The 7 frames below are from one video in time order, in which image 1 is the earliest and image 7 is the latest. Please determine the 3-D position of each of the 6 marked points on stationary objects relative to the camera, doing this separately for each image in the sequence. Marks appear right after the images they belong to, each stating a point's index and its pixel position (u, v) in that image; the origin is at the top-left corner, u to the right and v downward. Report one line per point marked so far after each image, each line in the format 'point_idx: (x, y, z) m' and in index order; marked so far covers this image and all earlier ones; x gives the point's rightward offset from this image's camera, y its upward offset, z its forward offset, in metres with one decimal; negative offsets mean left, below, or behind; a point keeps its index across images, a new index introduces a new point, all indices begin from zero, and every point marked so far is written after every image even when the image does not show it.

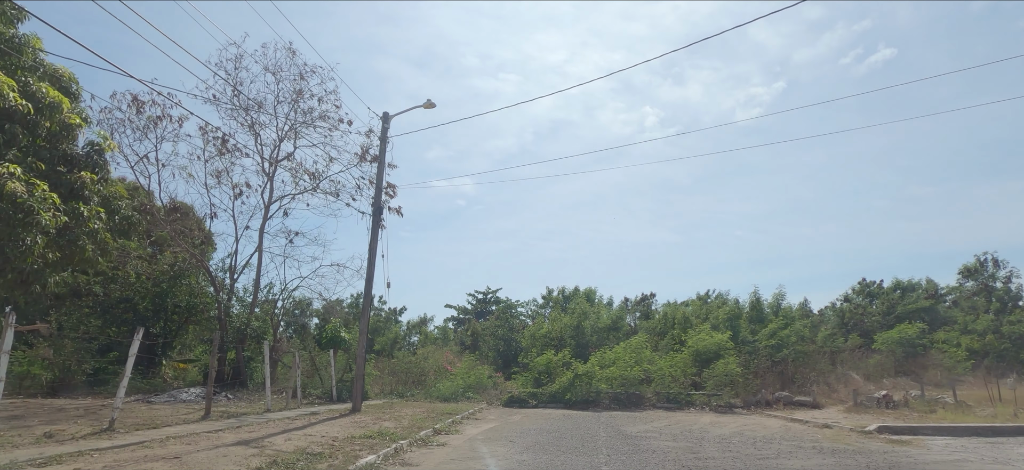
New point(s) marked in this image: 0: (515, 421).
0: (+0.2, -6.3, +17.3) m
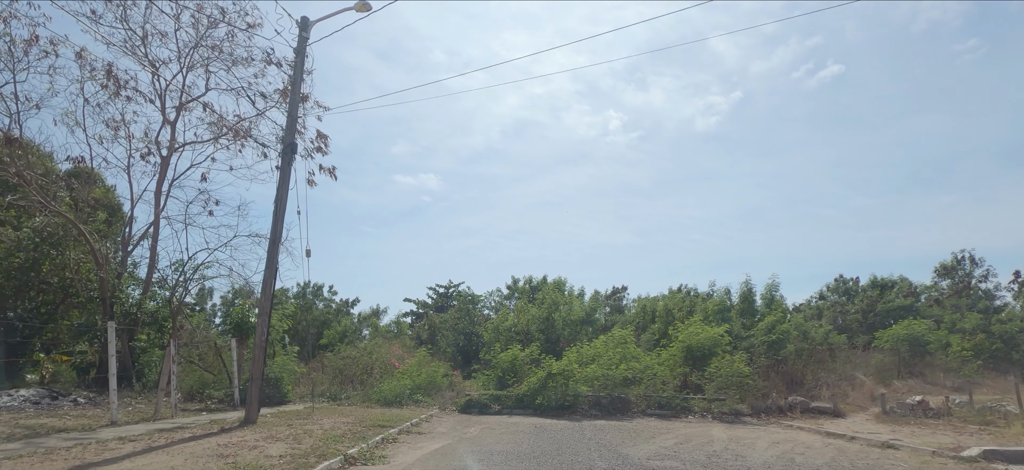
0: (-0.9, -5.1, +13.2) m
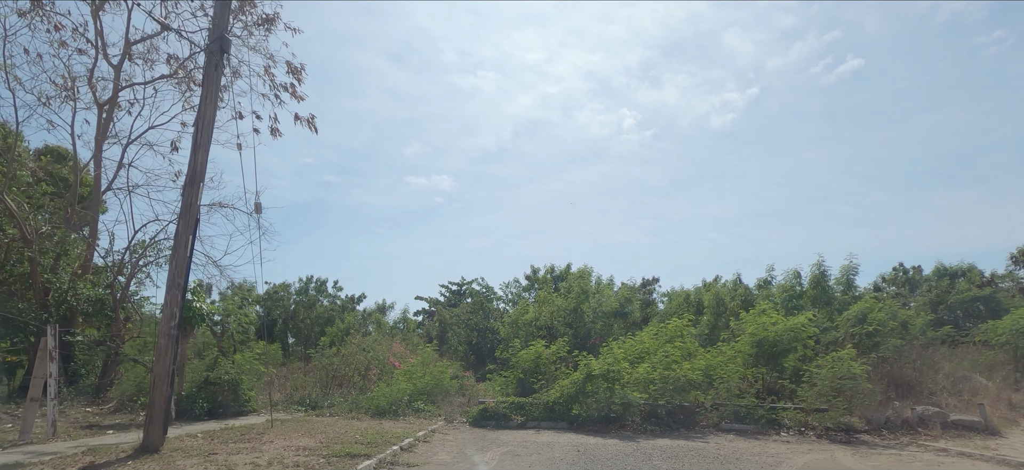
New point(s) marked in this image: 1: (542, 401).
0: (-0.3, -4.0, +9.0) m
1: (+0.8, -4.5, +14.0) m
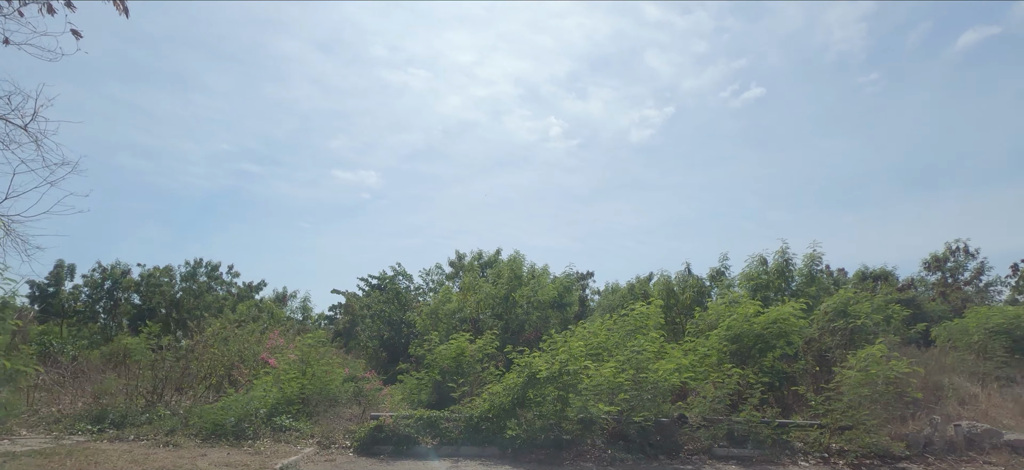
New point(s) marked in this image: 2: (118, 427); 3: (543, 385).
0: (-1.3, -2.9, +4.6) m
1: (-0.9, -3.4, +9.7) m
2: (-8.2, -4.0, +10.8) m
3: (+0.5, -2.7, +9.2) m
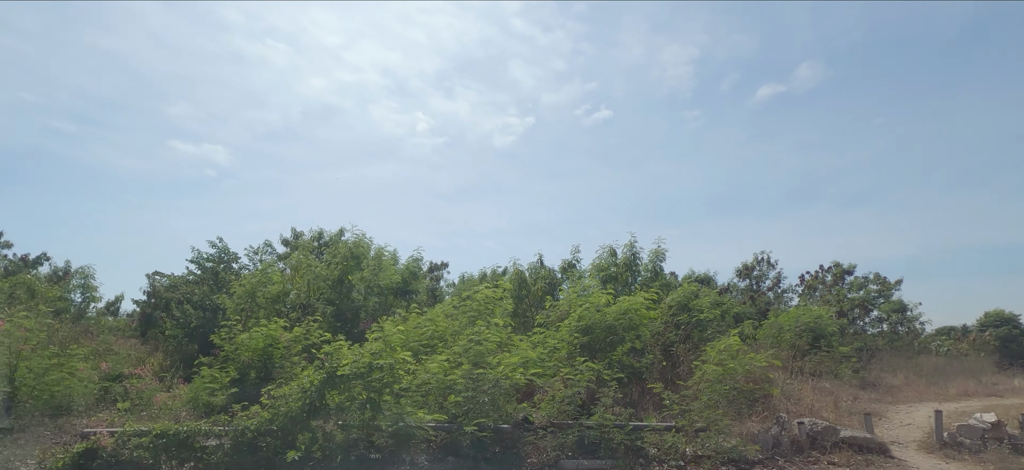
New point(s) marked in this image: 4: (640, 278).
0: (-2.7, -2.2, +1.9) m
1: (-3.8, -2.6, +6.9) m
2: (-11.1, -2.6, +6.0) m
3: (-2.2, -2.0, +6.8) m
4: (+4.6, -1.6, +18.1) m
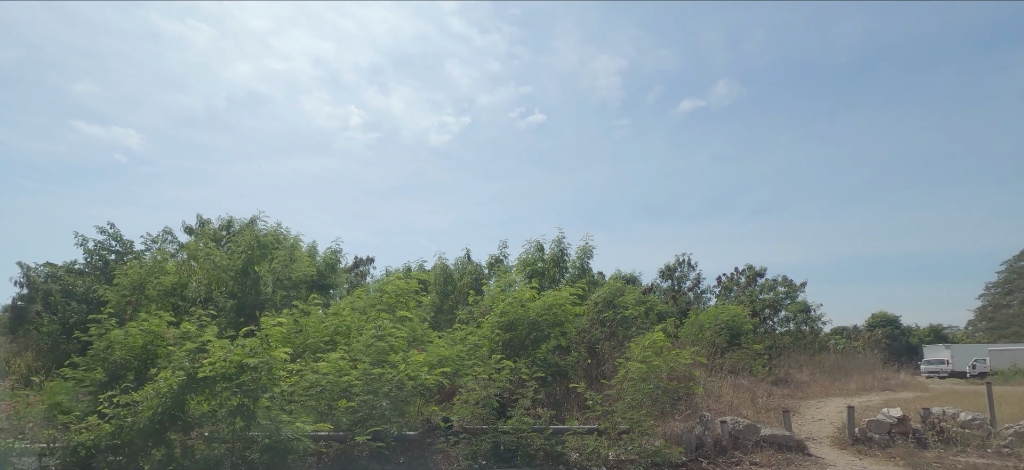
0: (-3.2, -1.9, +0.7) m
1: (-4.8, -2.3, +5.5) m
2: (-12.0, -2.1, +3.7) m
3: (-3.2, -1.7, +5.6) m
4: (+2.0, -1.4, +17.7) m
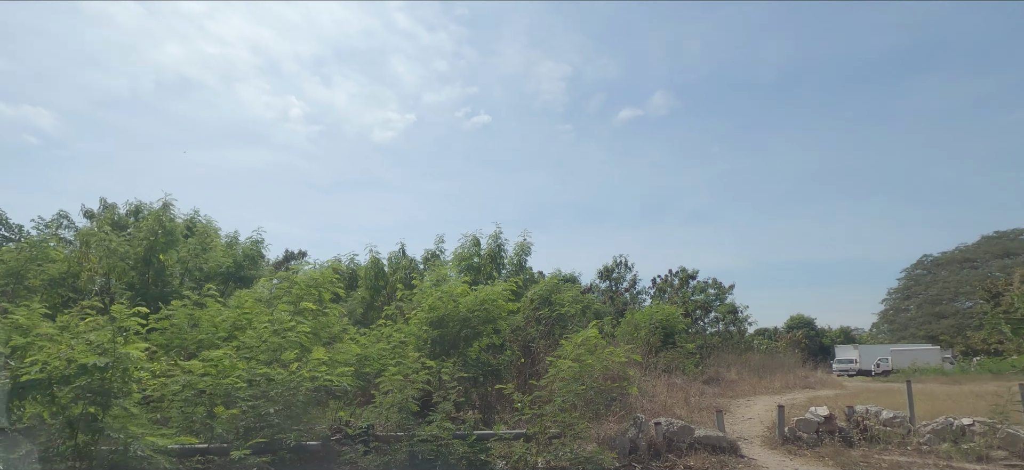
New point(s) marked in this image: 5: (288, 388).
0: (-3.4, -1.6, -0.4) m
1: (-5.6, -2.0, +4.2) m
2: (-12.5, -1.6, +1.6) m
3: (-4.0, -1.4, +4.5) m
4: (-0.2, -1.2, +17.2) m
5: (-2.4, -1.7, +5.6) m
